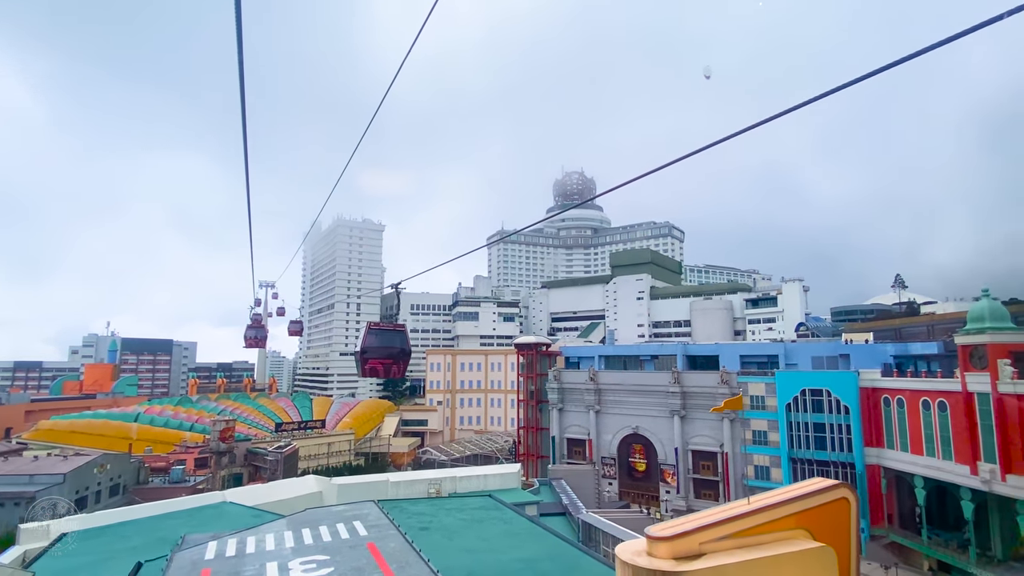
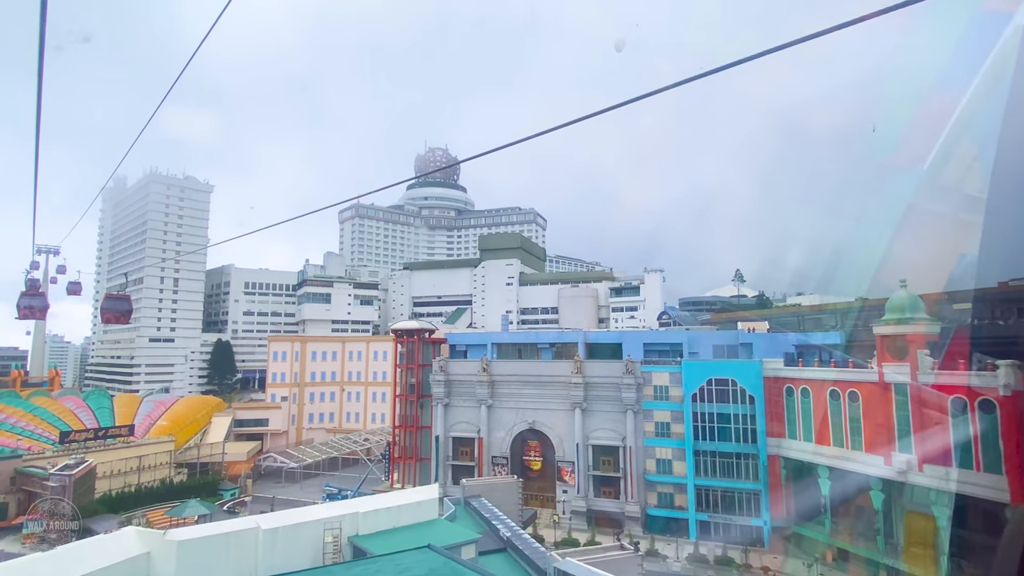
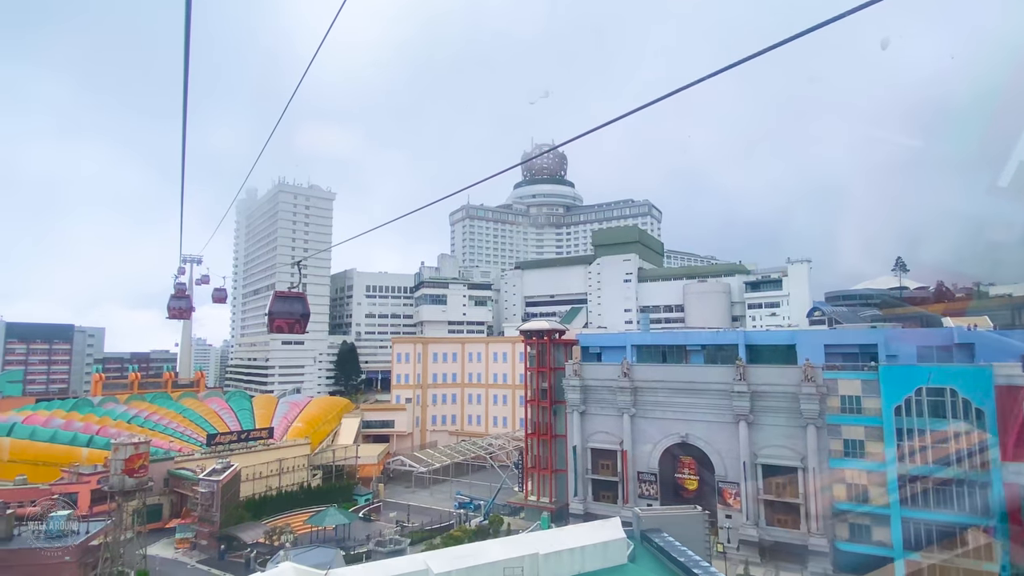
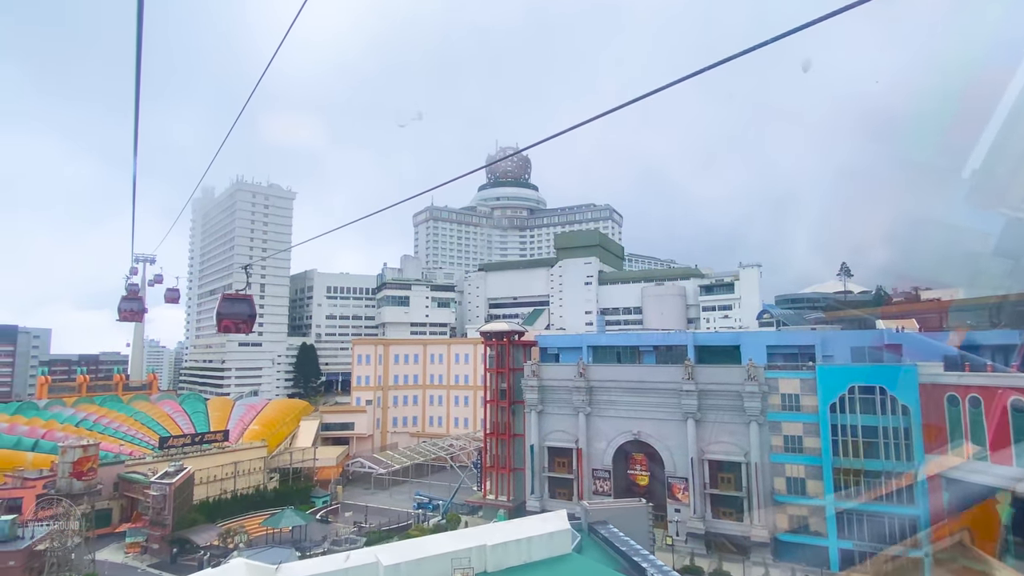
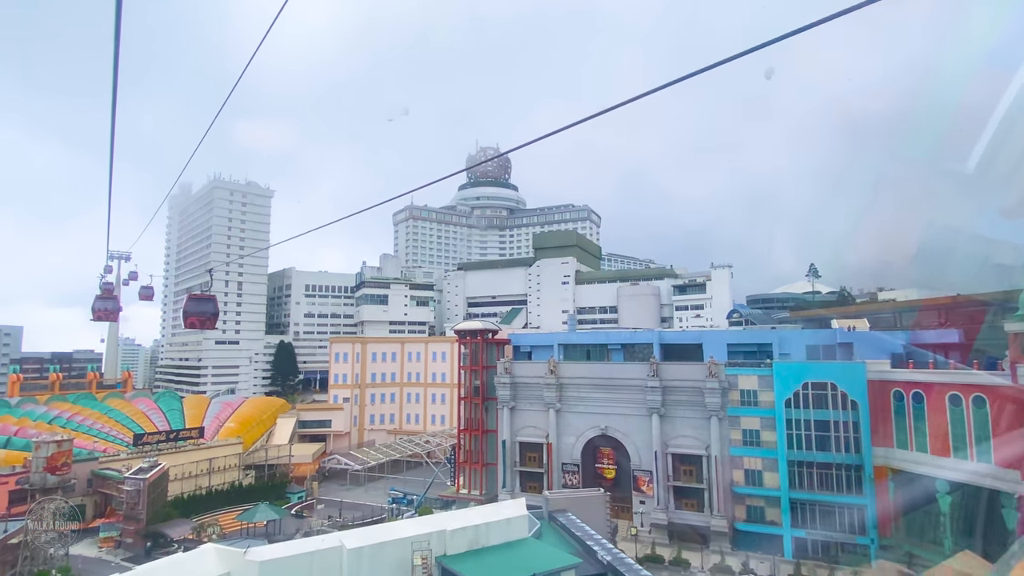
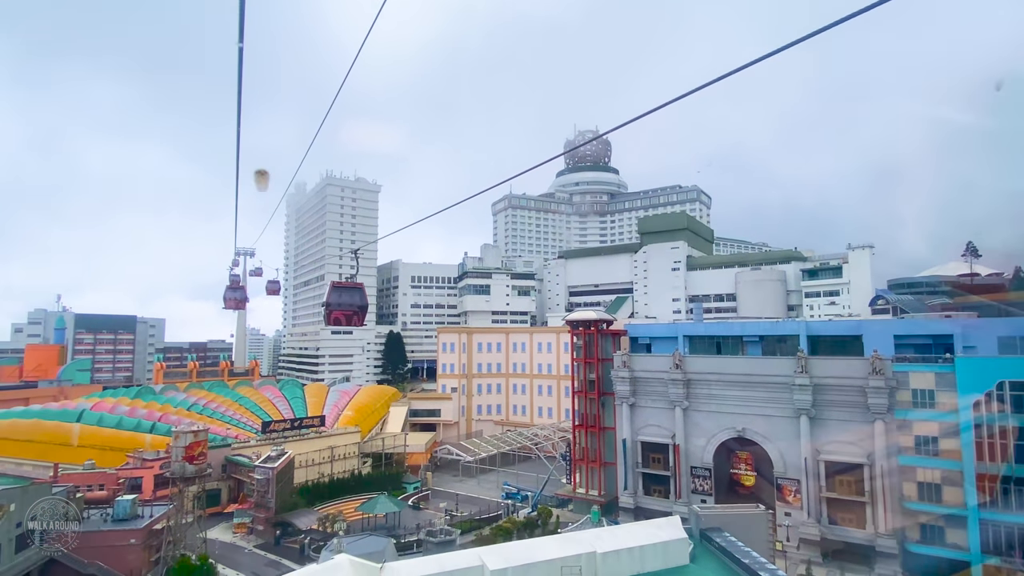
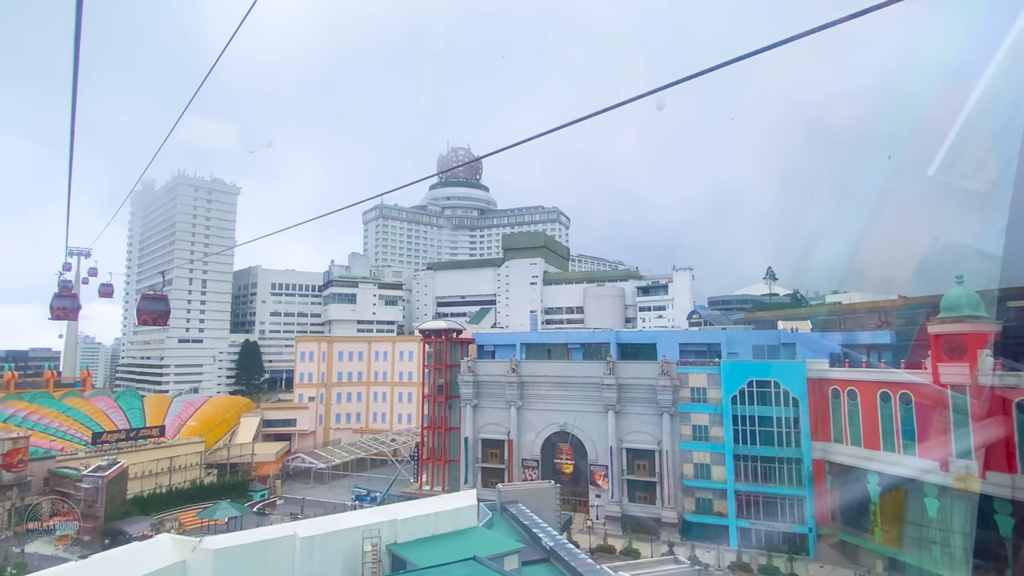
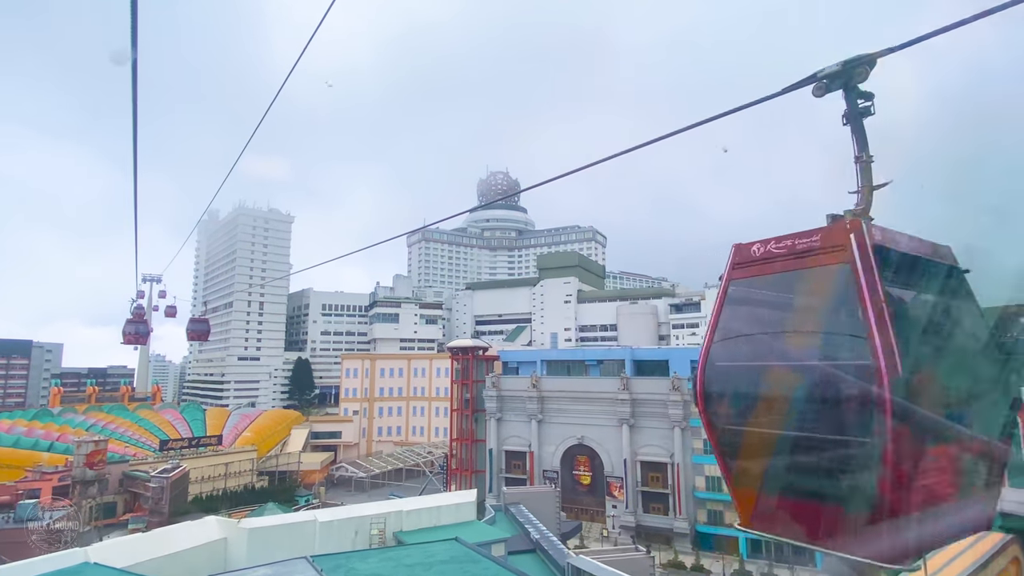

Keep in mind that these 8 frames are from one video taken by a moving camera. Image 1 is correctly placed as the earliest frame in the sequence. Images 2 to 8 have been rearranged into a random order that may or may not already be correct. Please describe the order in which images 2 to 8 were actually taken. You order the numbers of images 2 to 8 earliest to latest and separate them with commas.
8, 2, 7, 5, 4, 3, 6
